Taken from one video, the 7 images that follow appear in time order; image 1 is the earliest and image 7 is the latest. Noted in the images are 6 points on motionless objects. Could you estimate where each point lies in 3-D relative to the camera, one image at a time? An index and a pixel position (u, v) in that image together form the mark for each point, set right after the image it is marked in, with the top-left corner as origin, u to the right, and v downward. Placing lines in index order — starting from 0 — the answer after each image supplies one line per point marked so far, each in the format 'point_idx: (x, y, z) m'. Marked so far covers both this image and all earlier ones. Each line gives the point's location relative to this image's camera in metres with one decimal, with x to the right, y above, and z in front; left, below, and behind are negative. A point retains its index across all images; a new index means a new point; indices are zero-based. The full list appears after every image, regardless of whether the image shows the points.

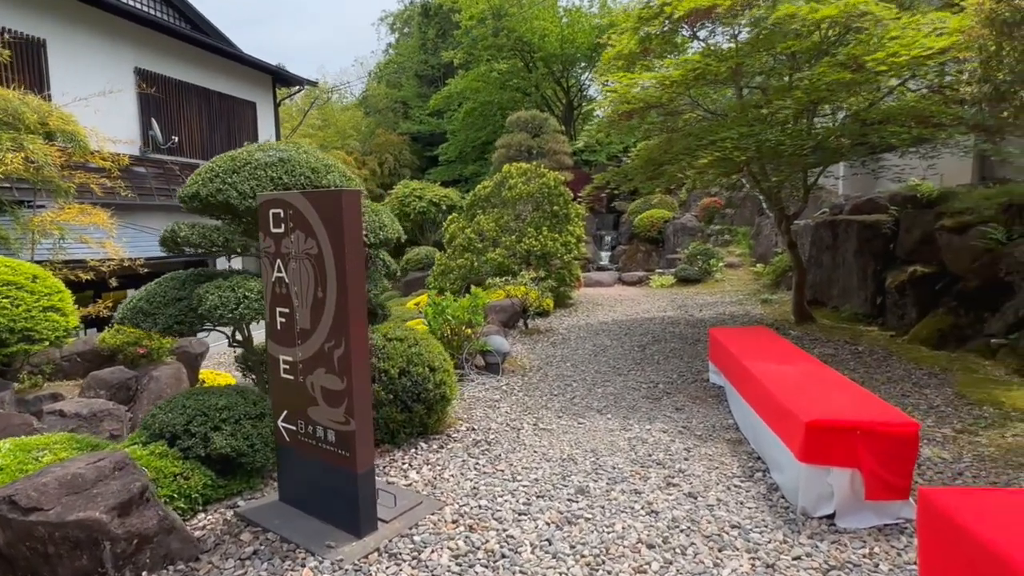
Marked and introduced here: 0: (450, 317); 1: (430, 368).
0: (-0.5, -0.2, +4.7) m
1: (-0.5, -0.5, +3.4) m
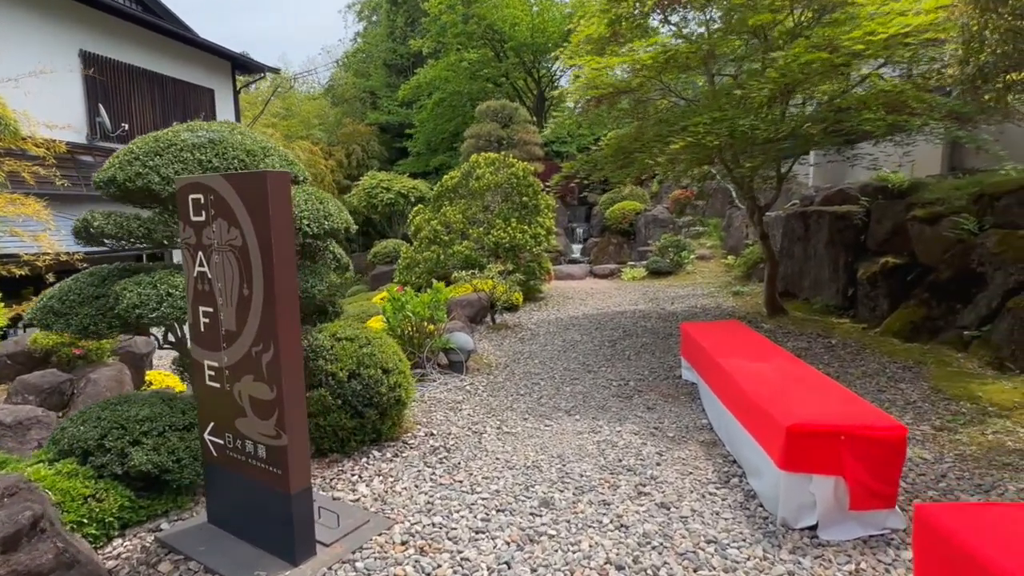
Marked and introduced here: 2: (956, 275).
0: (-0.8, -0.2, +4.5) m
1: (-0.7, -0.4, +3.2) m
2: (+3.9, +0.1, +5.2) m
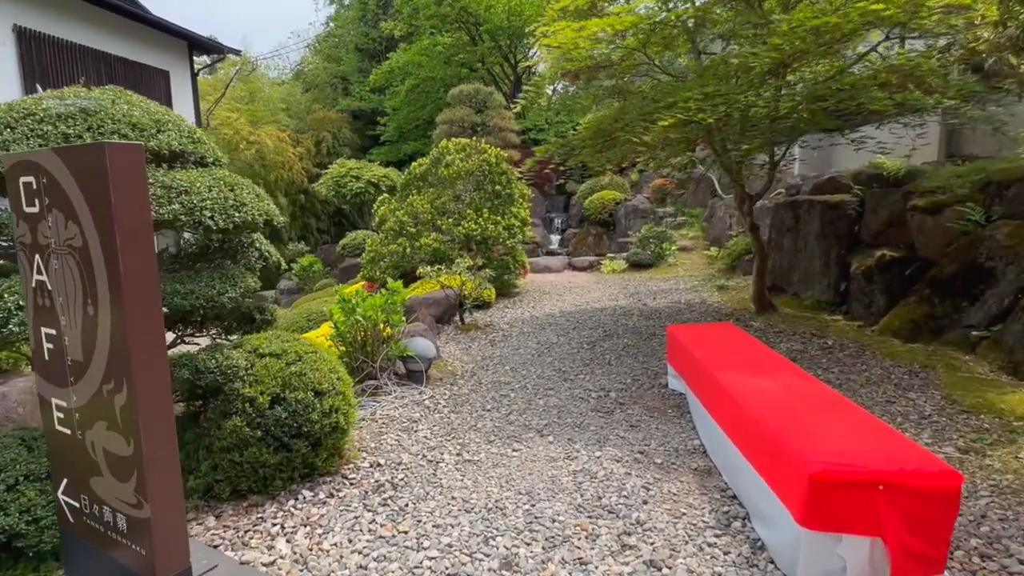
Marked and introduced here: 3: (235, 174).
0: (-1.0, -0.2, +3.9) m
1: (-0.9, -0.5, +2.6) m
2: (+3.7, +0.2, +4.8) m
3: (-1.2, +0.5, +2.5) m
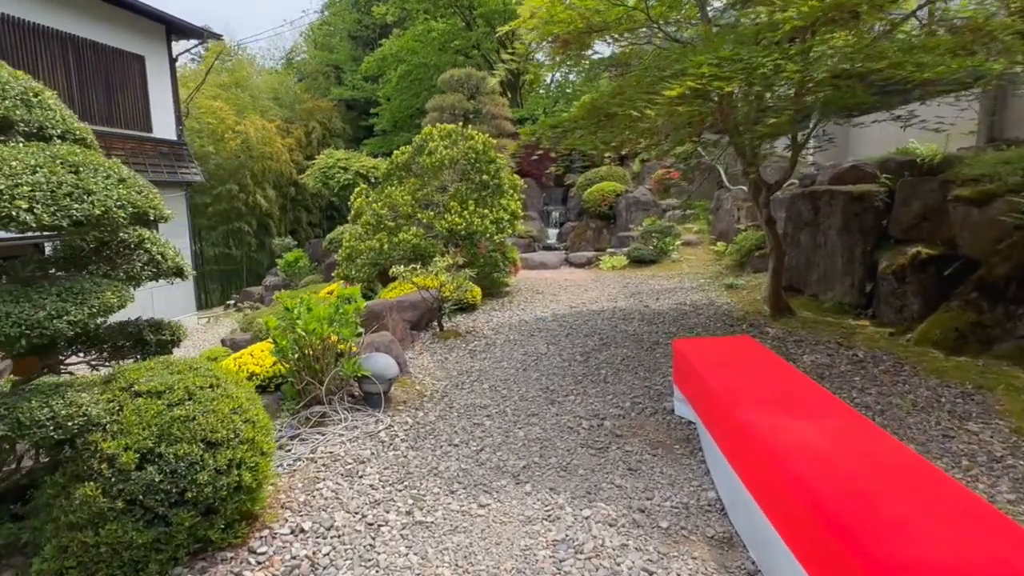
0: (-1.2, -0.2, +3.3) m
1: (-1.0, -0.5, +2.0) m
2: (+3.5, +0.1, +4.1) m
3: (-1.3, +0.4, +1.9) m
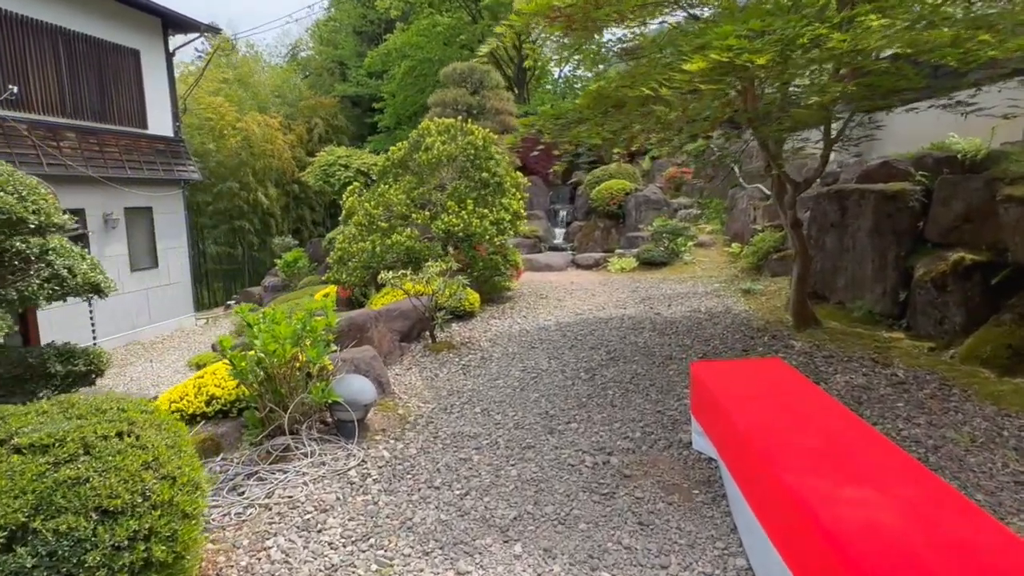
0: (-1.2, -0.3, +2.8) m
1: (-1.1, -0.6, +1.6) m
2: (+3.5, 0.0, +3.6) m
3: (-1.4, +0.4, +1.4) m
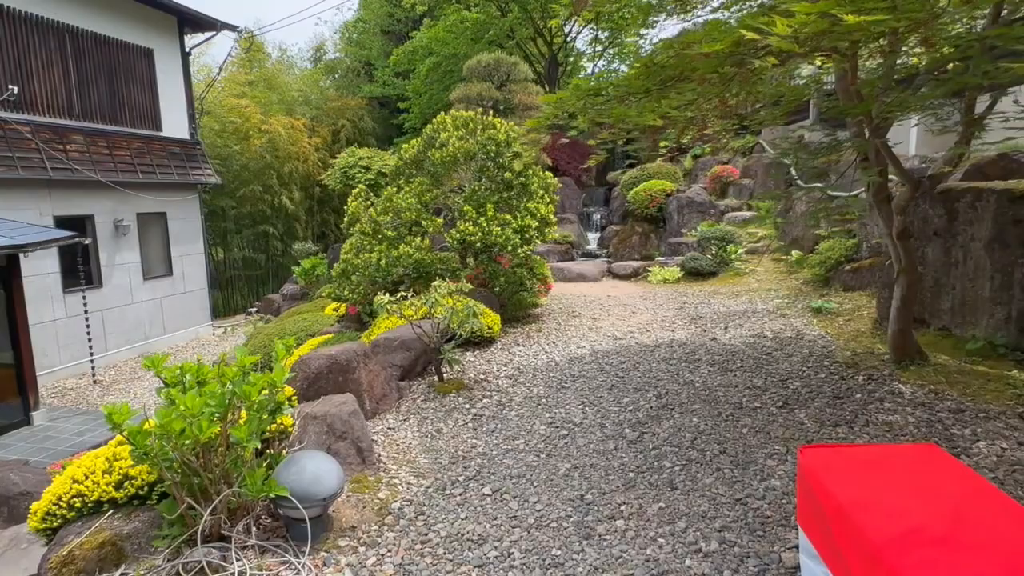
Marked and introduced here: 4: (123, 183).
0: (-1.1, -0.5, +2.0) m
1: (-1.1, -0.7, +0.7) m
2: (+3.6, -0.1, +2.5) m
3: (-1.4, +0.2, +0.6) m
4: (-6.3, +1.7, +9.5) m
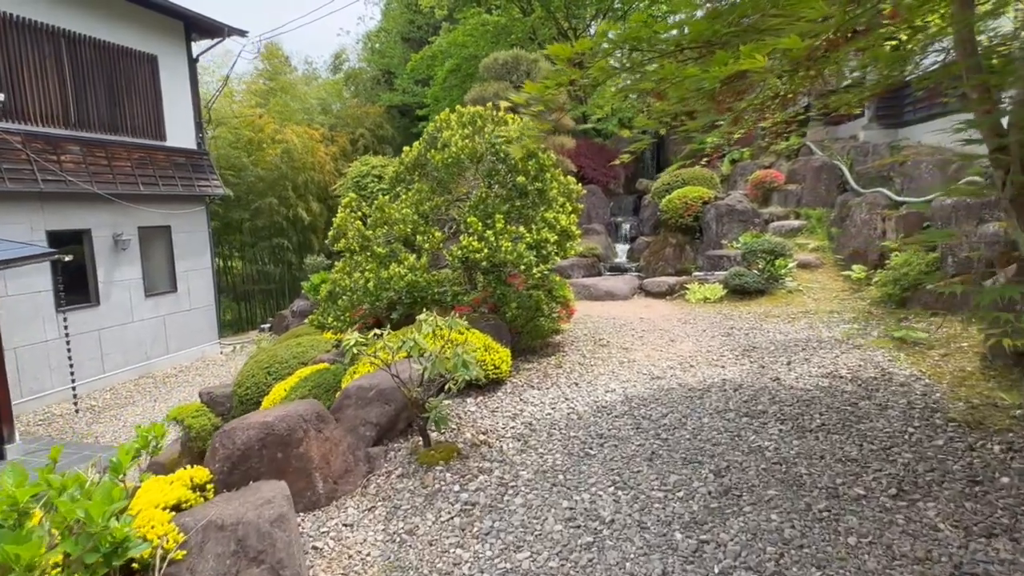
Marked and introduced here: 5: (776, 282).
0: (-1.2, -0.6, +1.1) m
1: (-1.2, -0.9, -0.2) m
2: (+3.6, -0.3, +1.5) m
3: (-1.5, +0.1, -0.3) m
4: (-6.0, +1.4, +8.9) m
5: (+3.3, +0.1, +7.3) m
